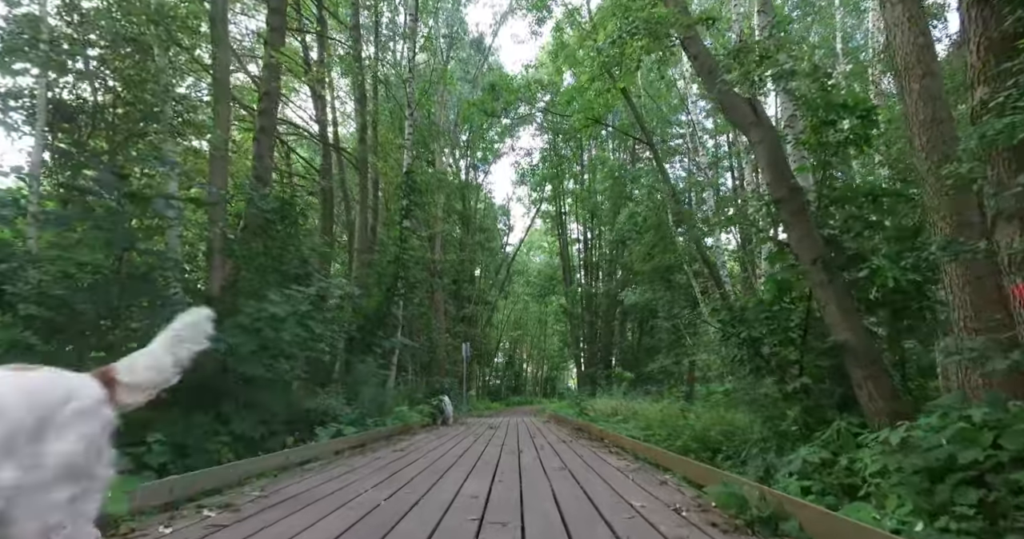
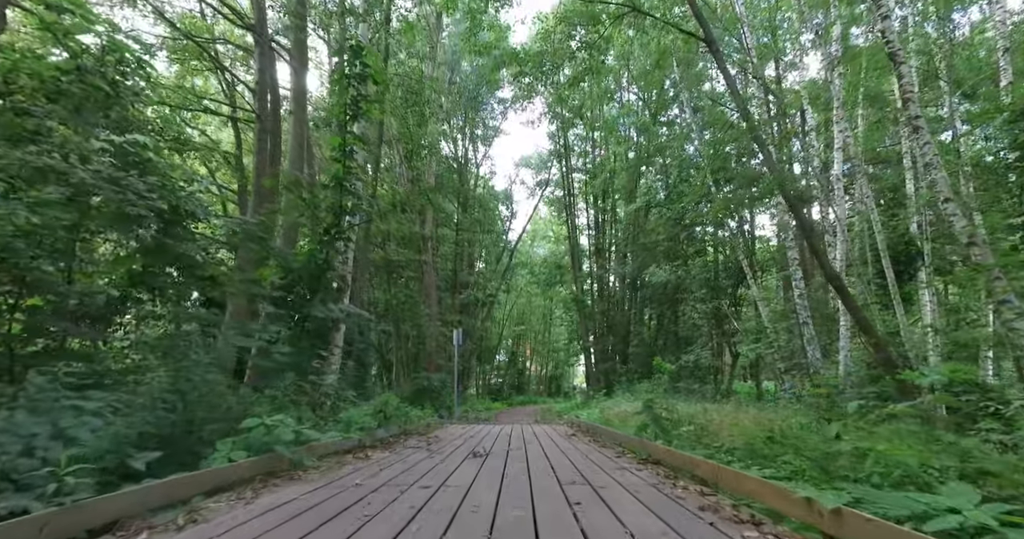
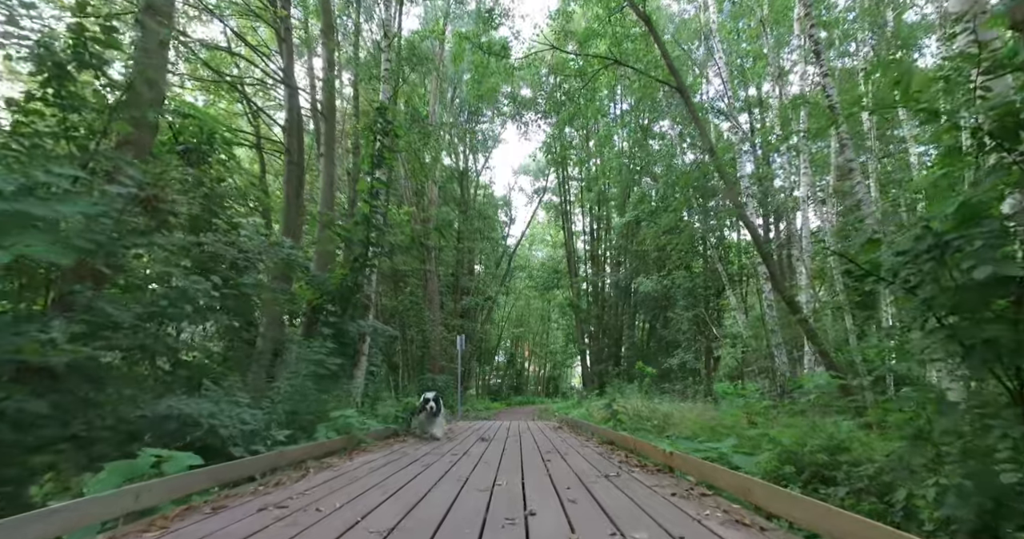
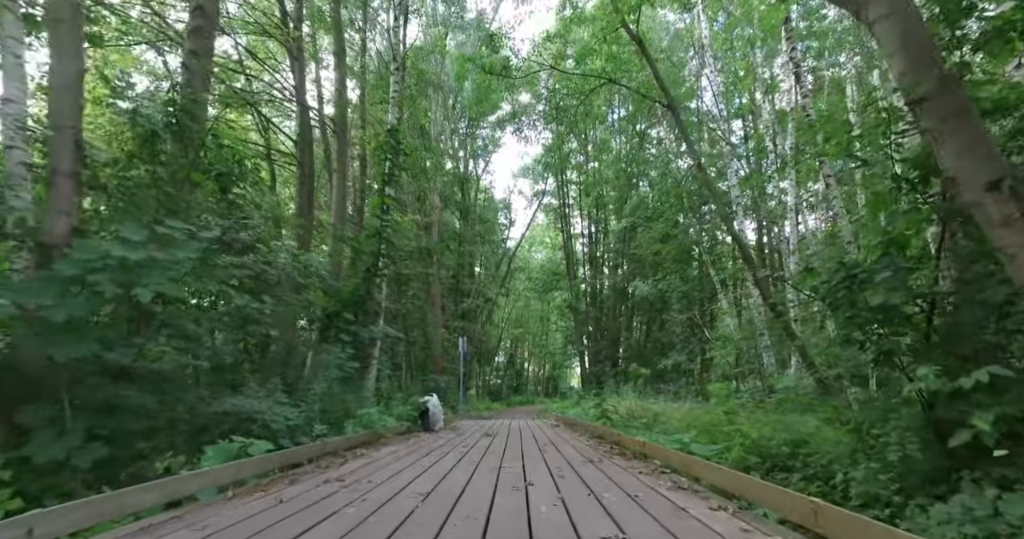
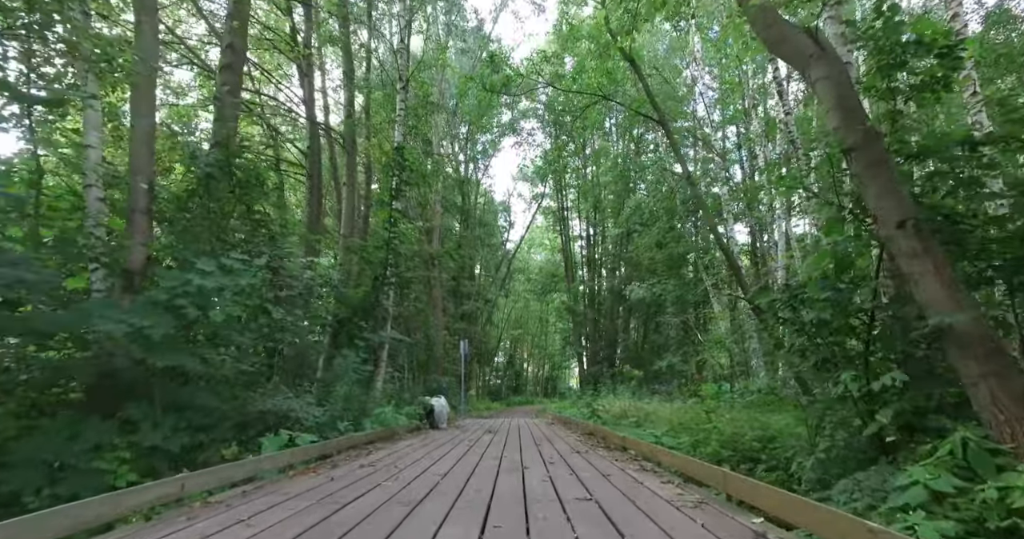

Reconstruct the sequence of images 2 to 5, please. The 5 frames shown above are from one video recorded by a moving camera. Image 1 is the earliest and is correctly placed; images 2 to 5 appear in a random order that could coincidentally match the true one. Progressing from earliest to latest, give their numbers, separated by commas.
5, 4, 3, 2
